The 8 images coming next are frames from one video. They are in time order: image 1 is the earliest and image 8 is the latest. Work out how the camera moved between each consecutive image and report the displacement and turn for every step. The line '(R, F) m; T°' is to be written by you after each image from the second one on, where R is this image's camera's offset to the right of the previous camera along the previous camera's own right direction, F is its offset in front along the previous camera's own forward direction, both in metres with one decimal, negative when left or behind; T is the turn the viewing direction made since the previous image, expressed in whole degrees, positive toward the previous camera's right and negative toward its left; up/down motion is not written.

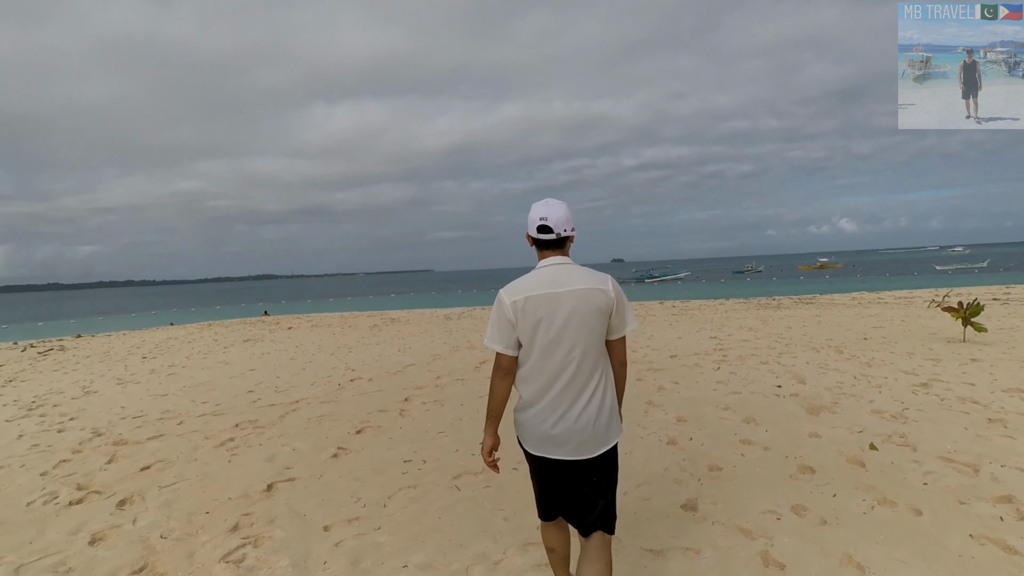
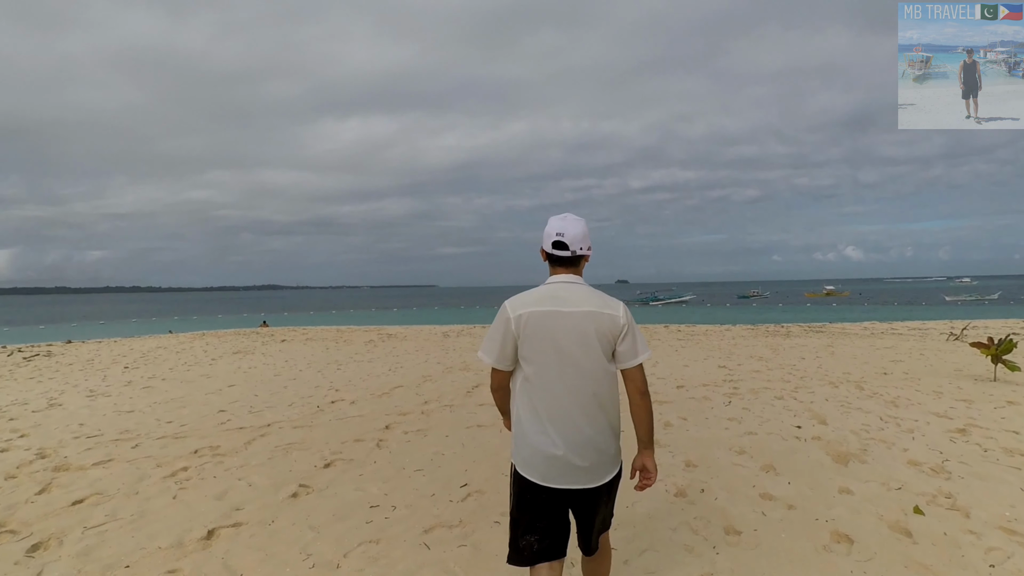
(+0.1, +0.5) m; 0°
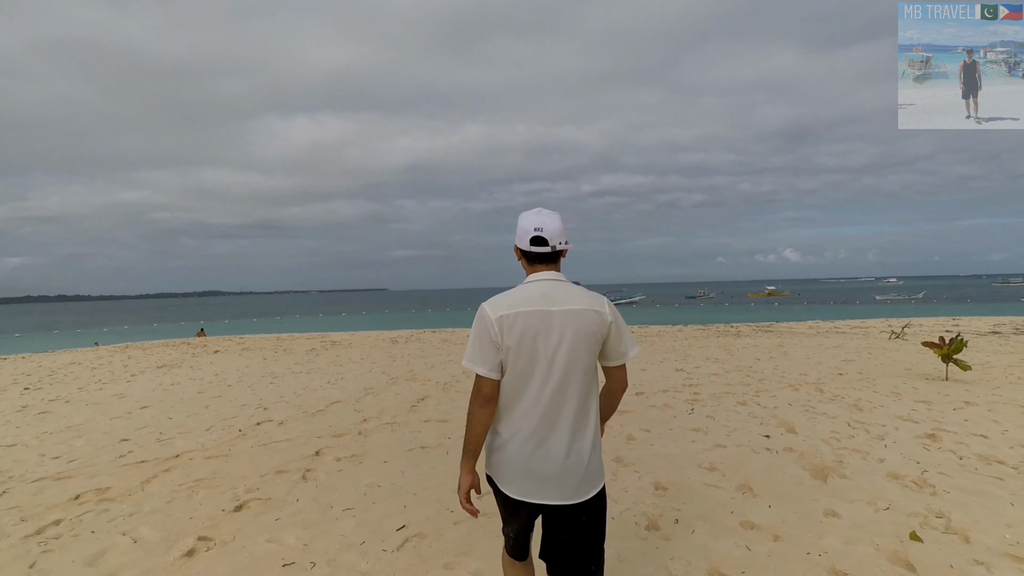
(0.0, +0.5) m; +5°
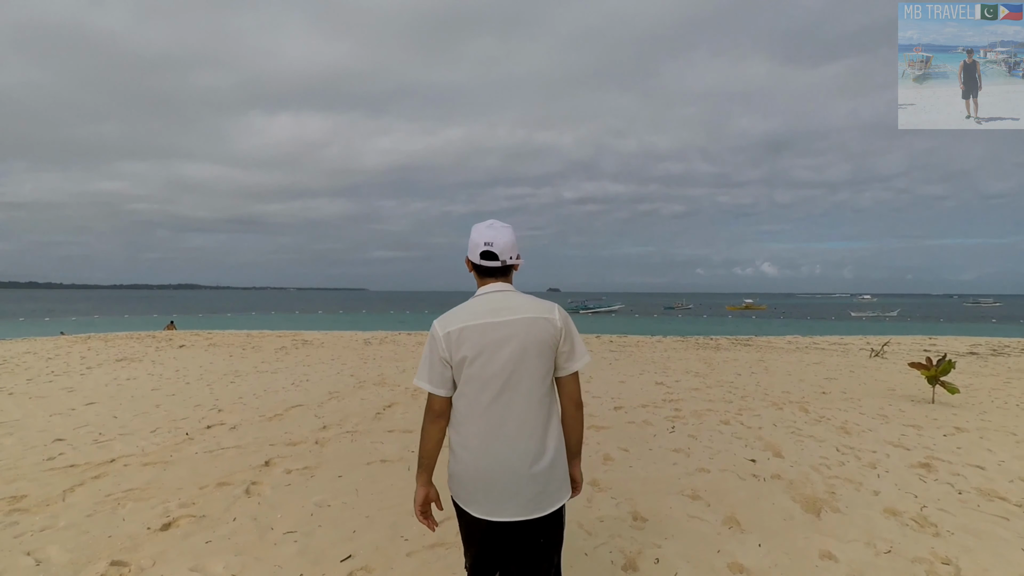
(+0.1, +0.3) m; +2°
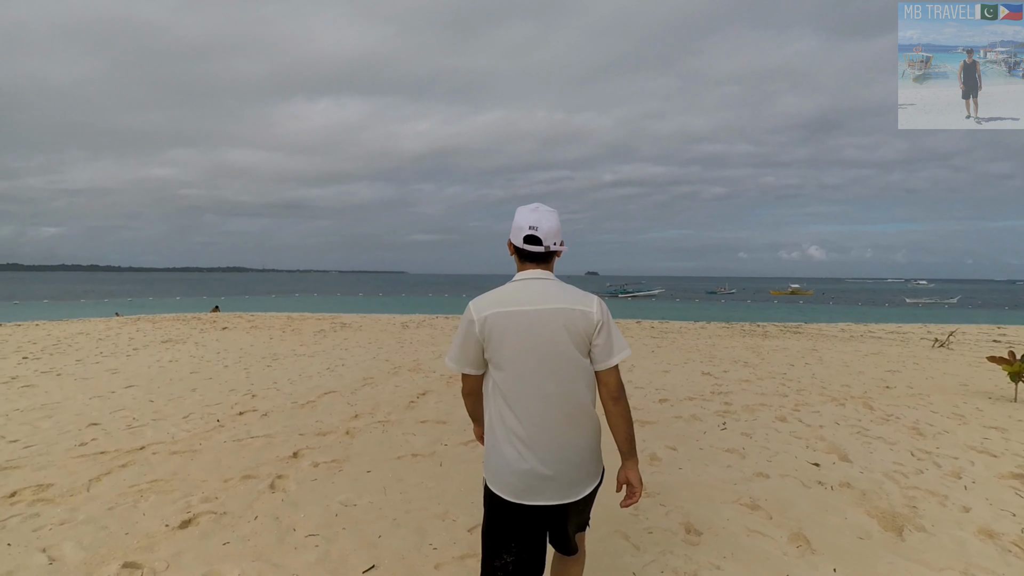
(0.0, +0.3) m; -4°
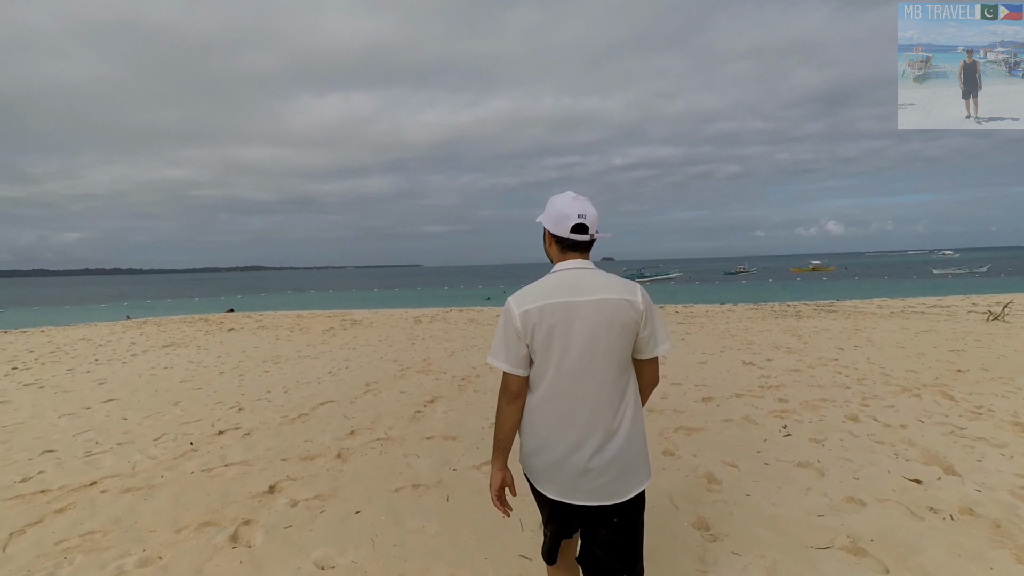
(0.0, +0.8) m; -2°
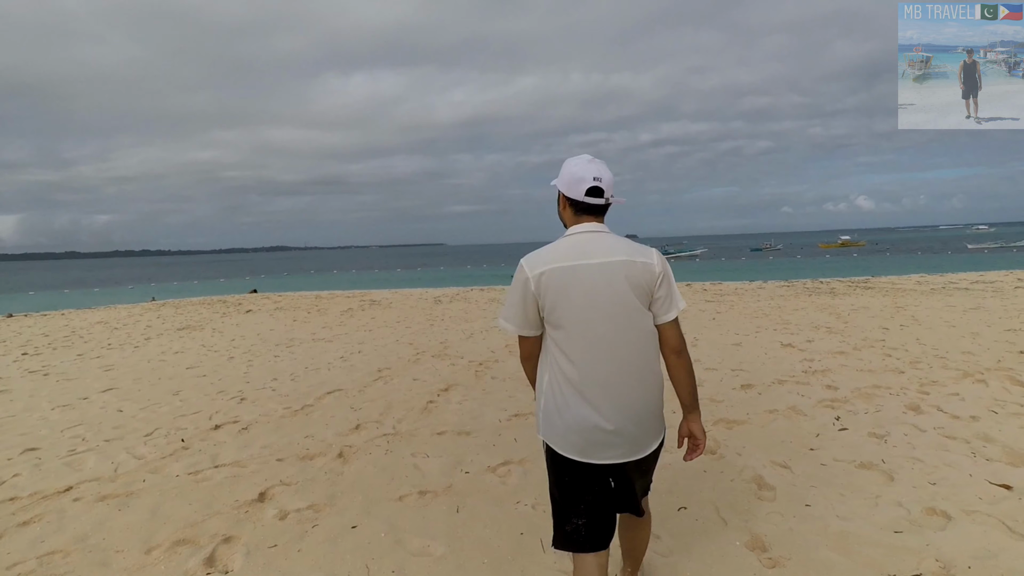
(0.0, +0.4) m; -2°
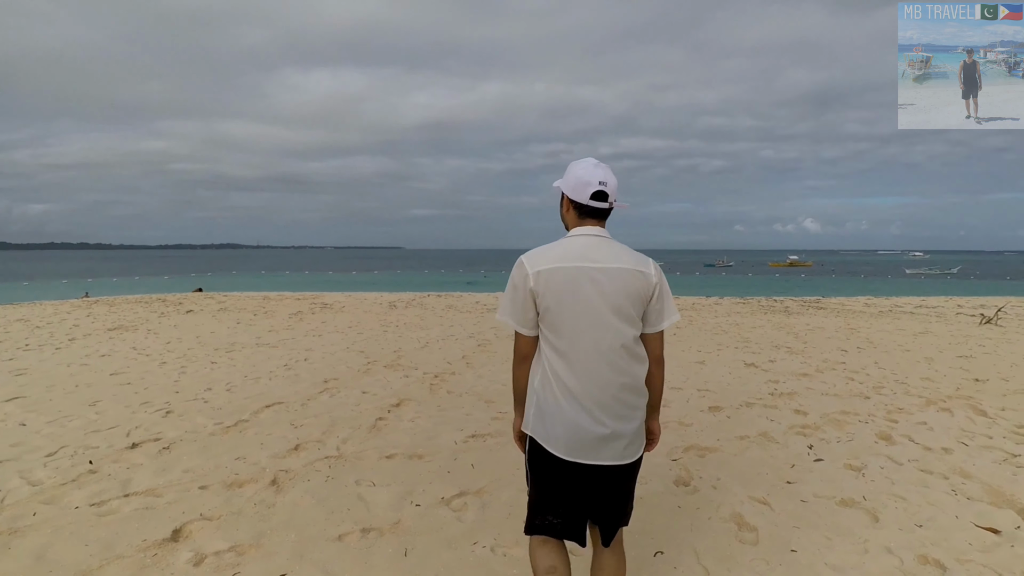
(0.0, +0.3) m; +4°
